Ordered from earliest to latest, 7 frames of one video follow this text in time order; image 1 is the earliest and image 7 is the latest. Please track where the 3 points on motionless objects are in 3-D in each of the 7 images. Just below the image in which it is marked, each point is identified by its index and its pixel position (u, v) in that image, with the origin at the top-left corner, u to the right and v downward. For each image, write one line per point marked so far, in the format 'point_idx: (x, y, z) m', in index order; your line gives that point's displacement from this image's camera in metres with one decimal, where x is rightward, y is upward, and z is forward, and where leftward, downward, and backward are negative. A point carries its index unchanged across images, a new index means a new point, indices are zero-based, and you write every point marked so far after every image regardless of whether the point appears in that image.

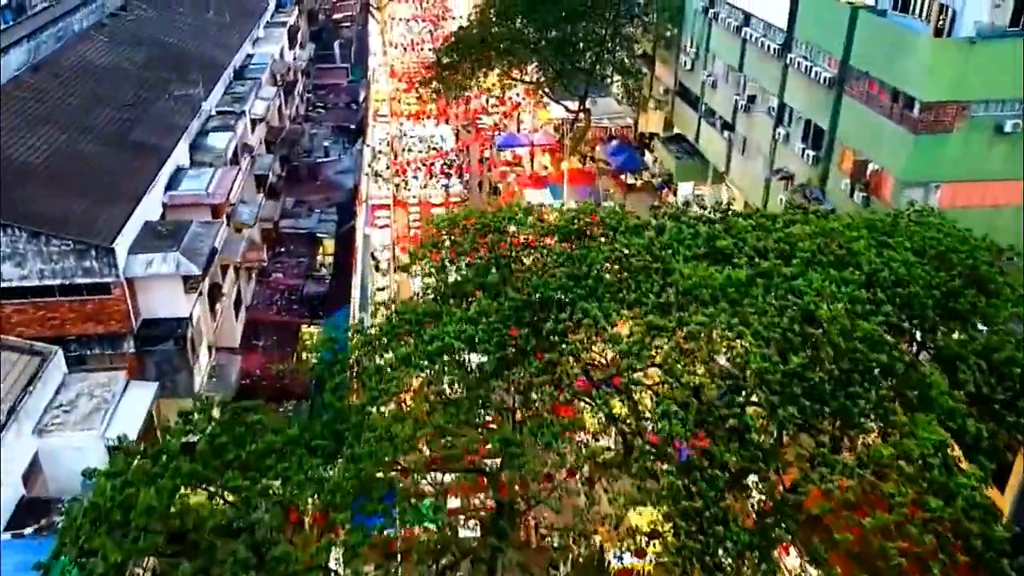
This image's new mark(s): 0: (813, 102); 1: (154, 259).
0: (+6.5, +4.0, +18.9) m
1: (-6.0, +0.5, +14.8) m
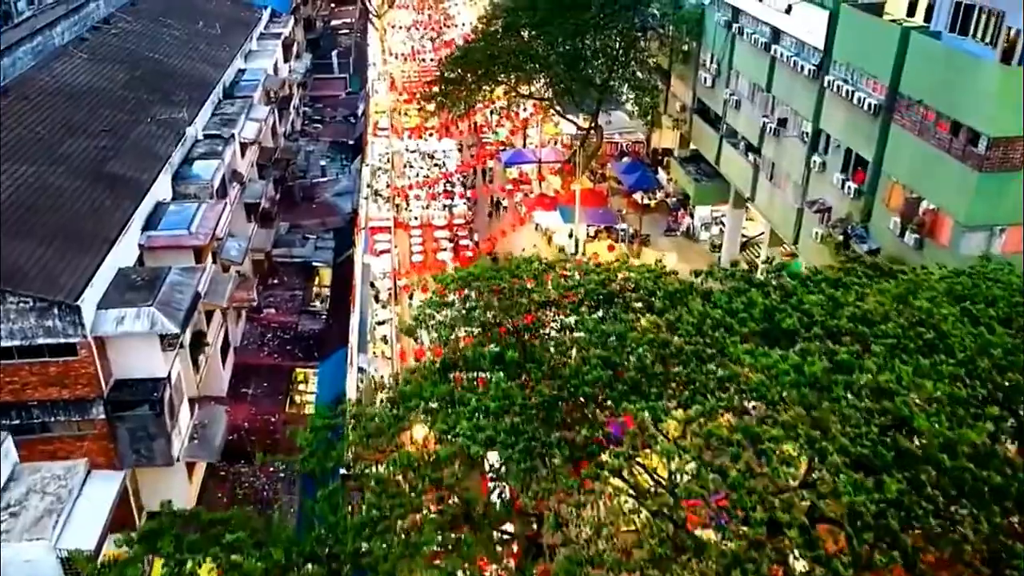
0: (+6.7, +3.1, +17.3) m
1: (-5.8, -0.4, +13.1) m
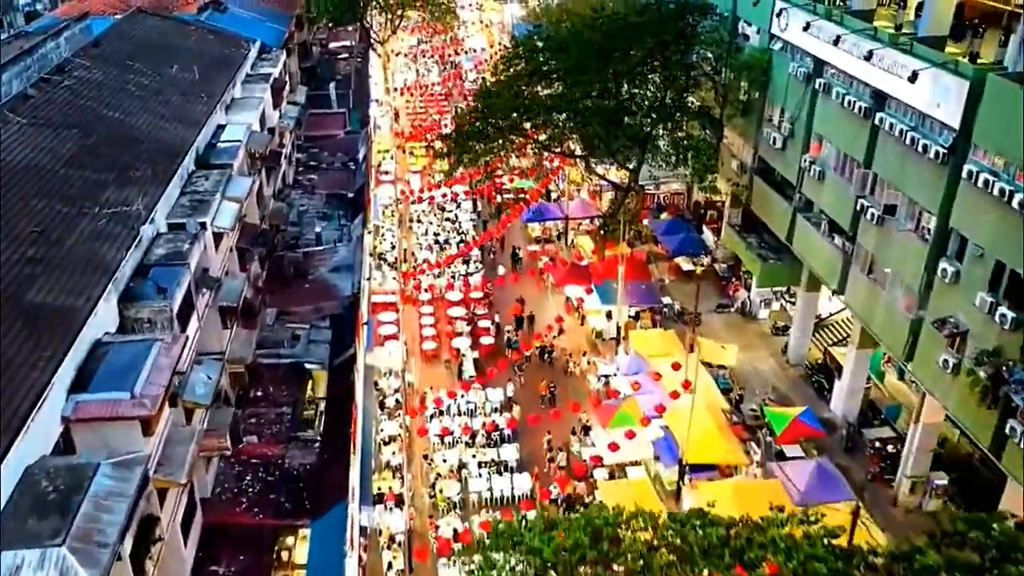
0: (+7.5, +0.7, +13.2) m
1: (-5.0, -2.8, +9.0) m
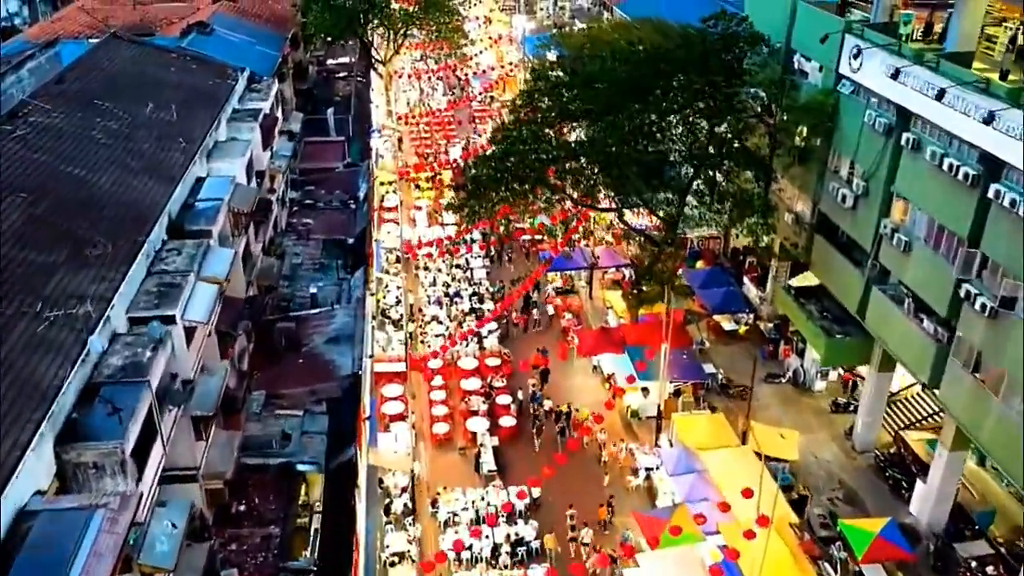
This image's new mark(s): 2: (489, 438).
0: (+8.0, -1.0, +10.2) m
1: (-4.5, -4.5, +6.1) m
2: (-0.5, -3.4, +19.6) m
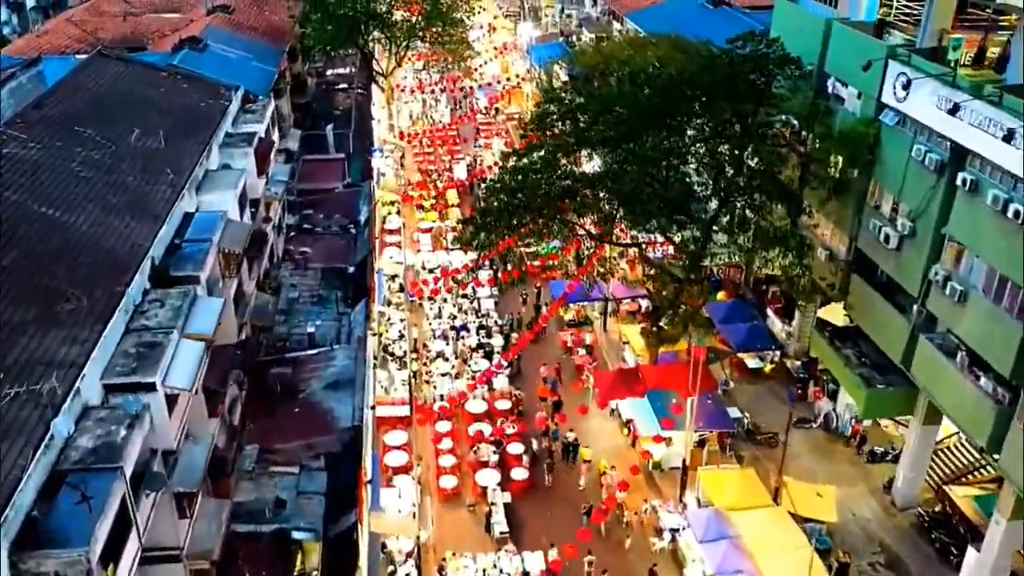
0: (+8.3, -1.9, +8.8) m
1: (-4.2, -5.4, +4.6) m
2: (-0.2, -4.3, +18.2) m
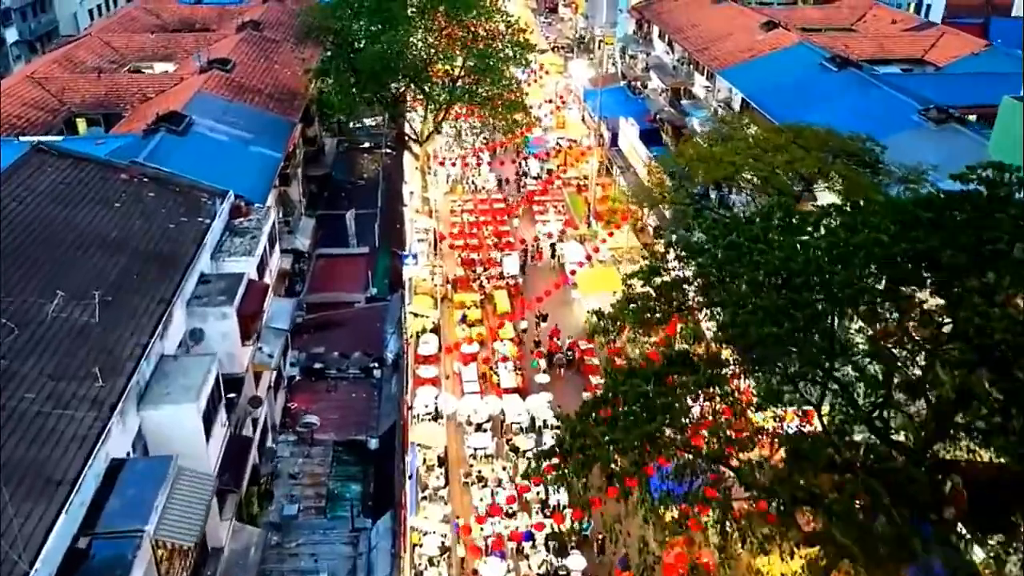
0: (+9.5, -5.8, +1.8) m
1: (-3.2, -9.1, -2.1) m
2: (+1.2, -8.1, +11.4) m
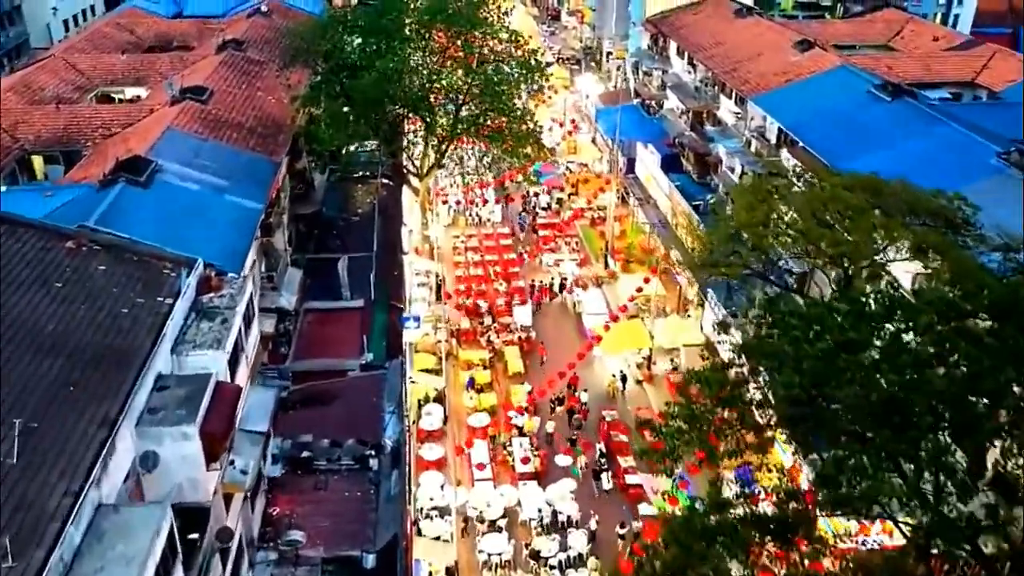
0: (+10.0, -7.4, -1.1) m
1: (-2.6, -10.7, -5.0) m
2: (+1.6, -9.7, +8.5) m
